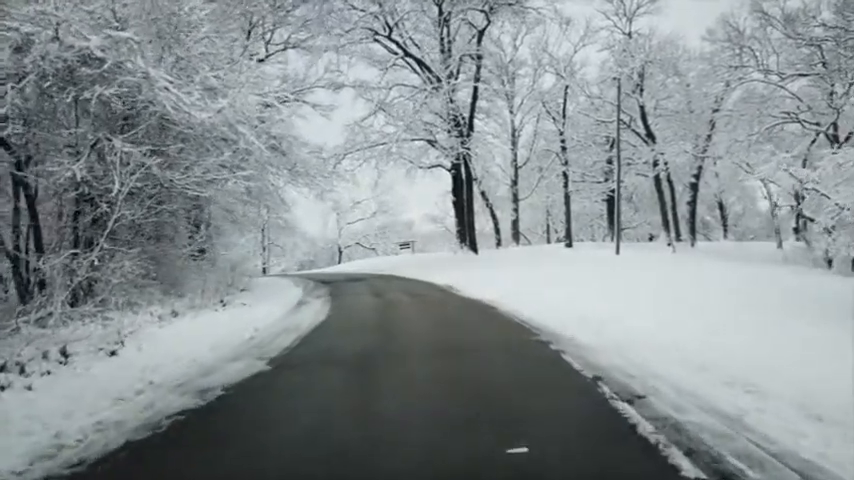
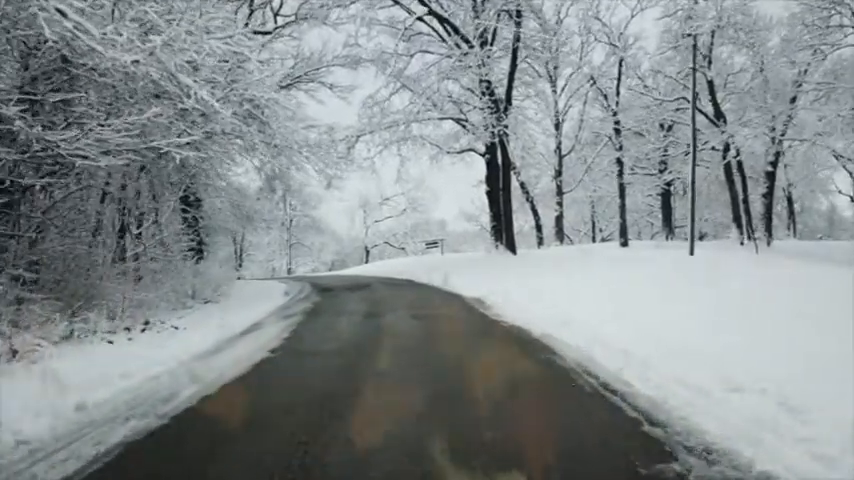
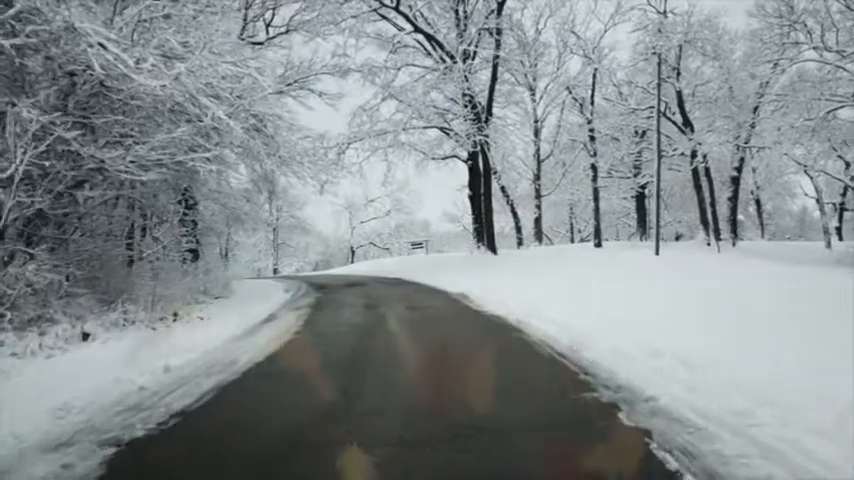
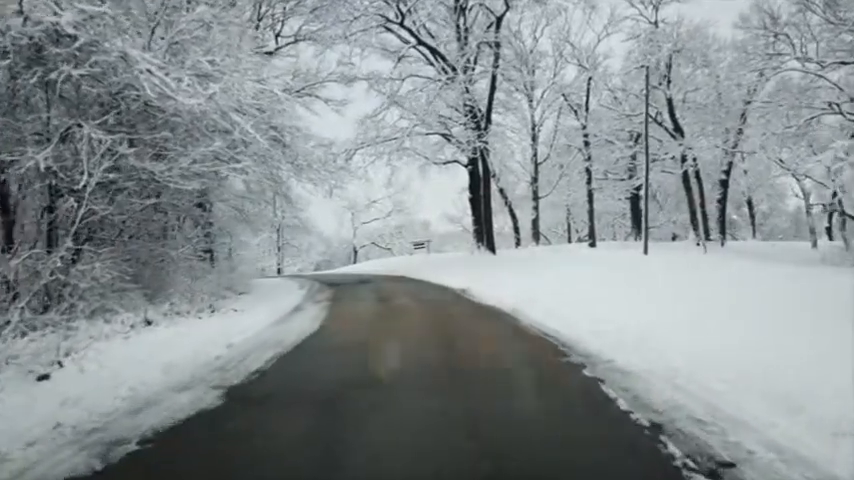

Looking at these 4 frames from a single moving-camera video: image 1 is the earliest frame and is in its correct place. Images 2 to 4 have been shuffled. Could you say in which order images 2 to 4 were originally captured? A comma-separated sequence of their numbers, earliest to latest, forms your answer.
4, 3, 2
